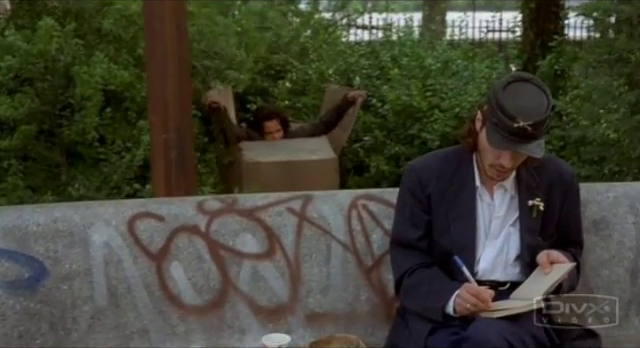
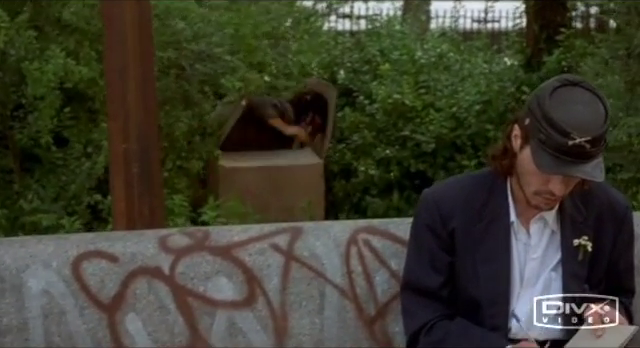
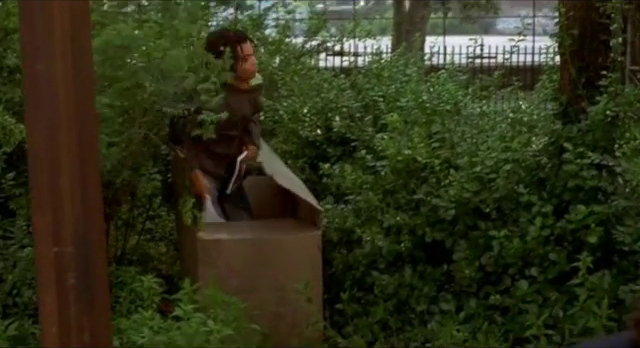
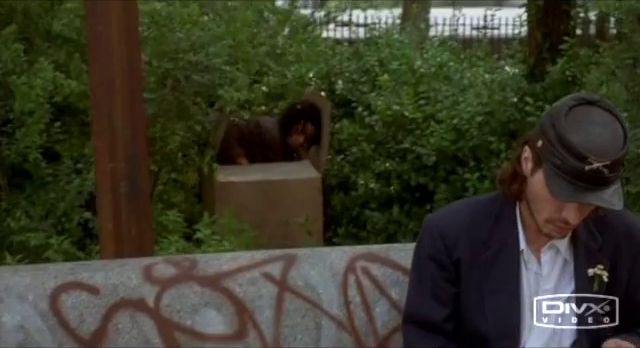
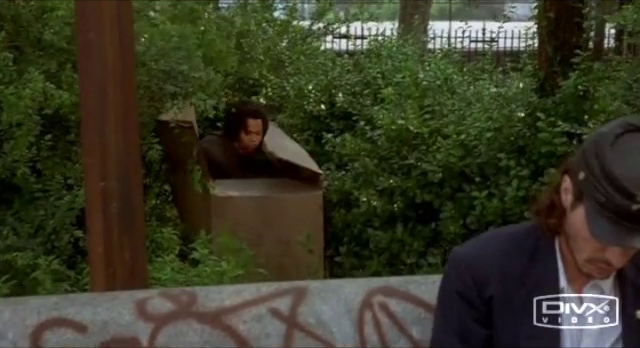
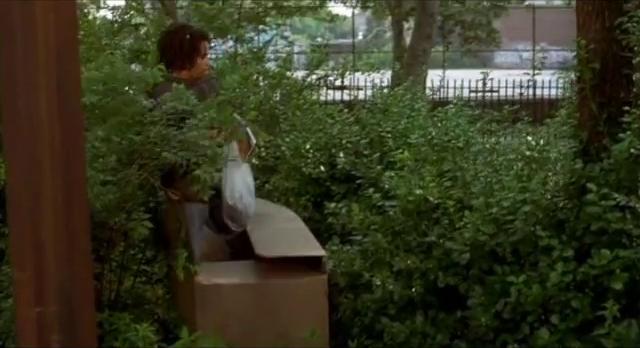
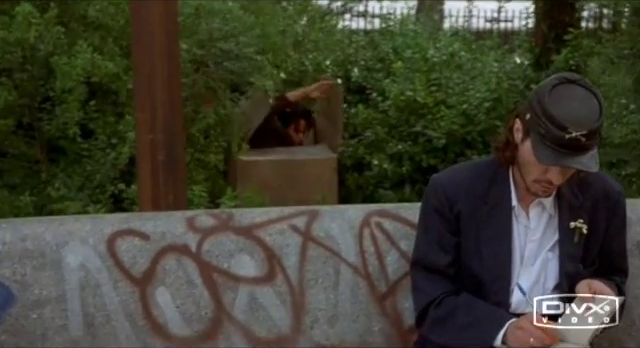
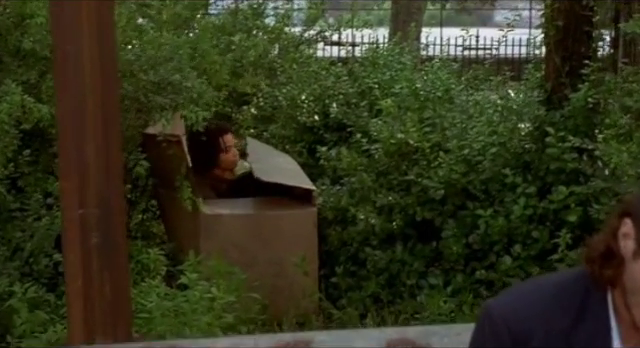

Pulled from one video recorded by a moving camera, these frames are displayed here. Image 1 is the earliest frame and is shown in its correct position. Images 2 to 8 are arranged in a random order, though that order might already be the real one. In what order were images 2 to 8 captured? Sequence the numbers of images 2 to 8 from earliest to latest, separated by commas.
7, 2, 4, 5, 8, 3, 6
